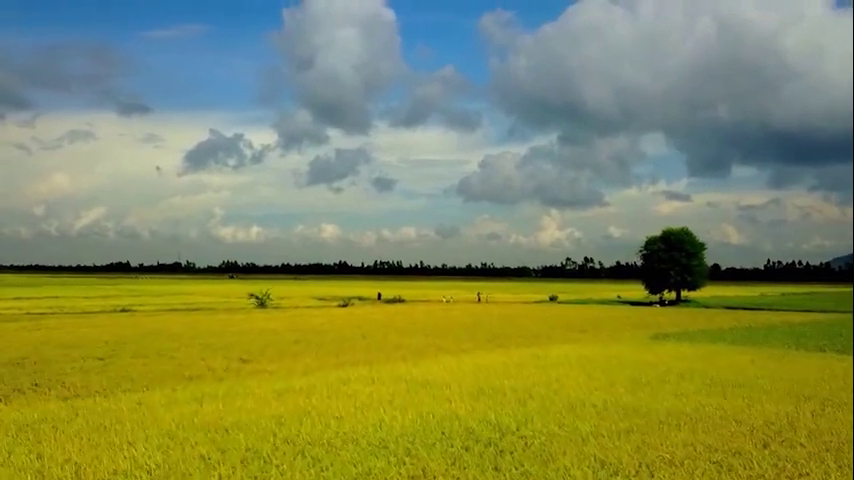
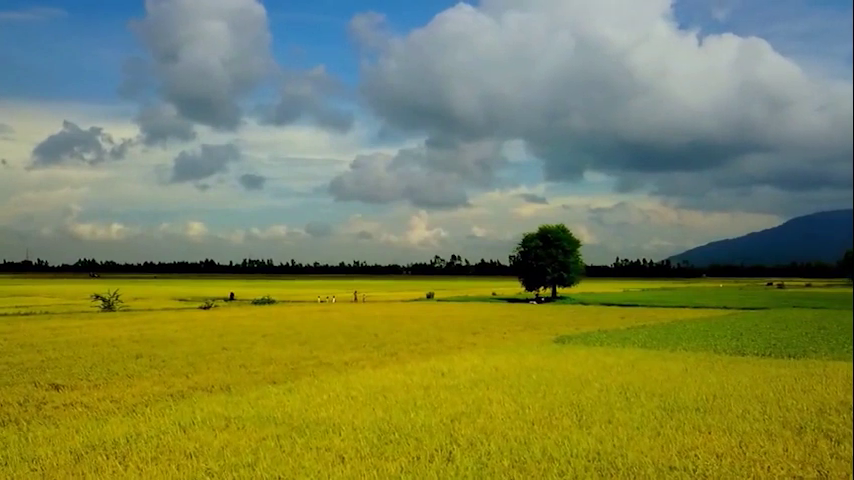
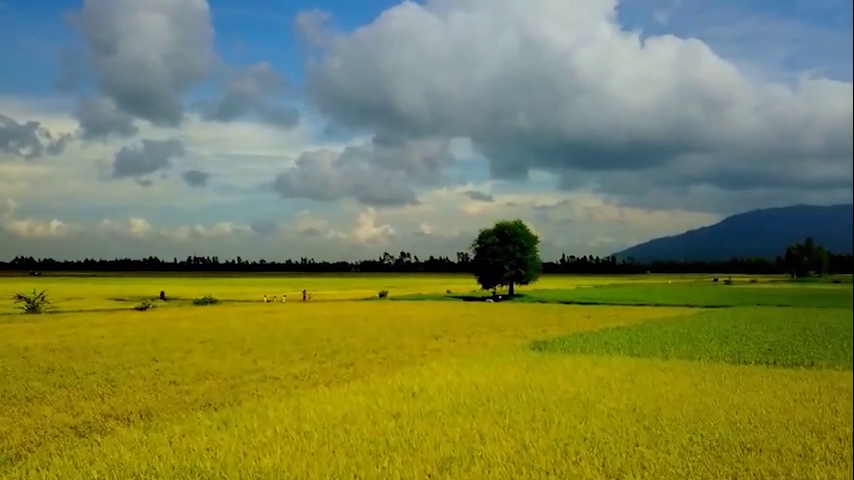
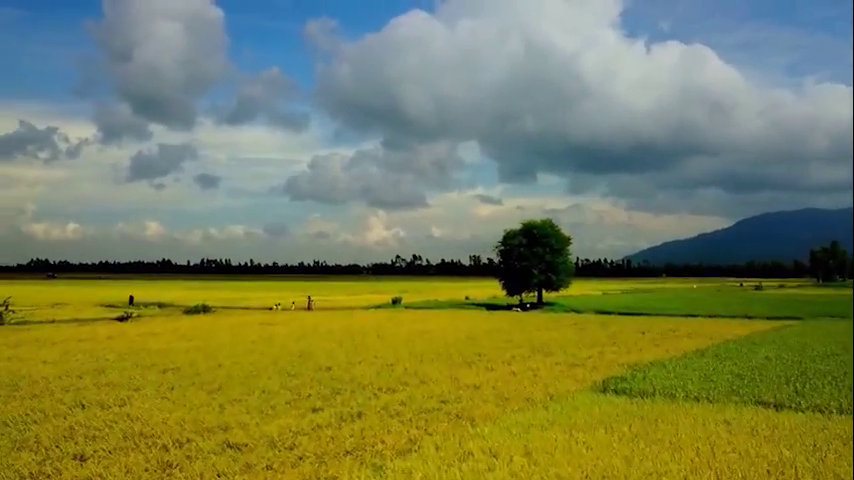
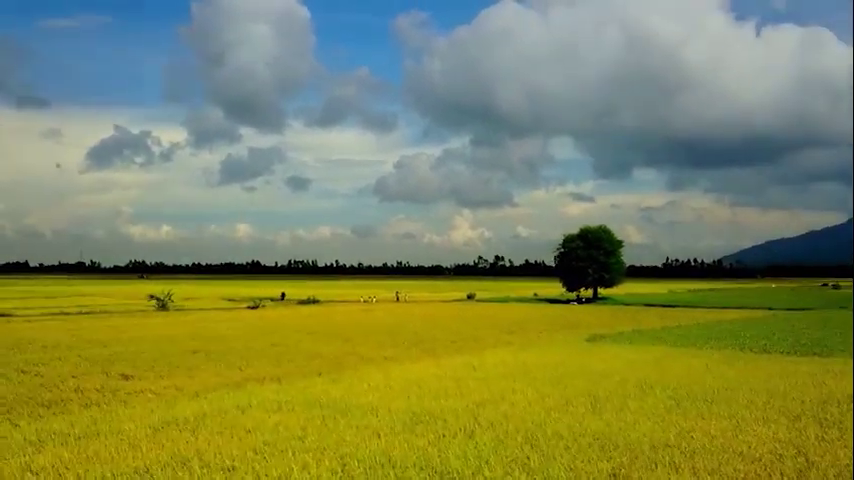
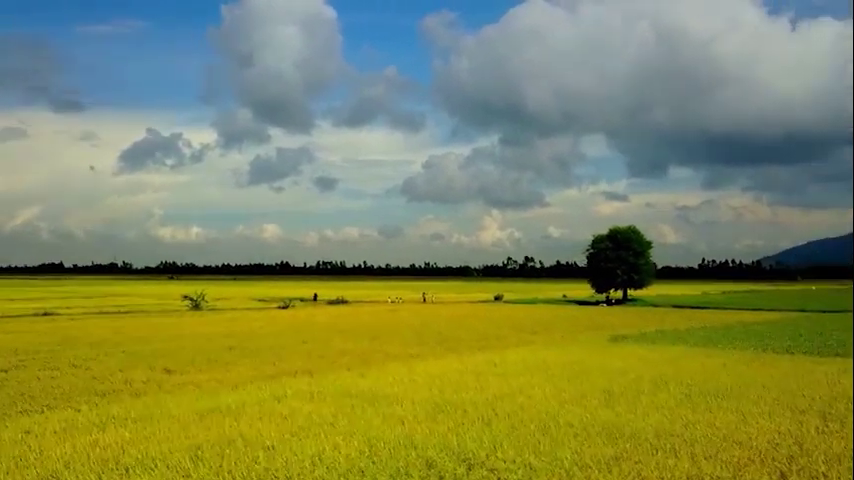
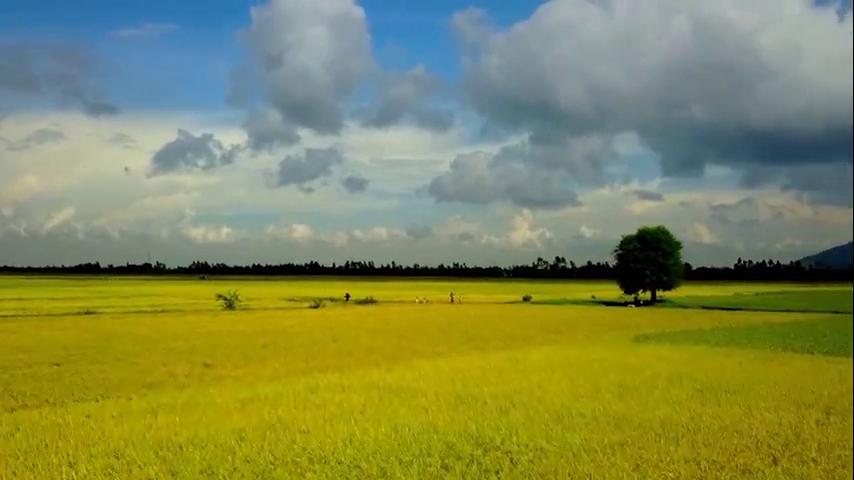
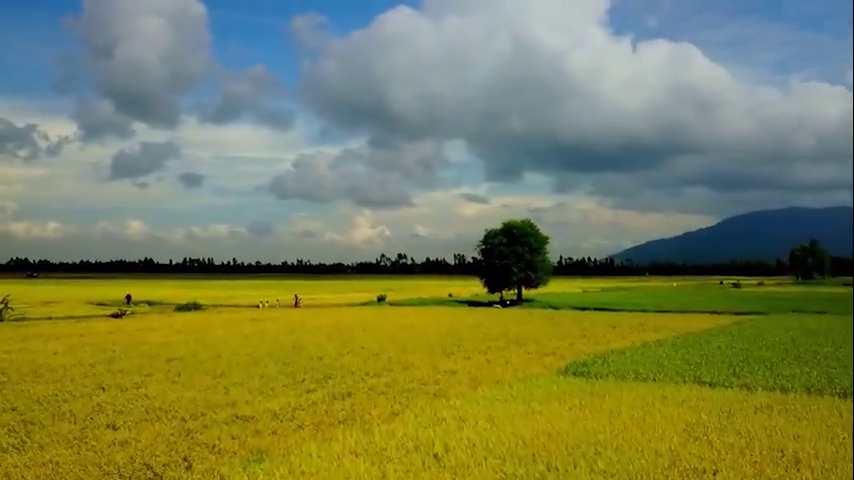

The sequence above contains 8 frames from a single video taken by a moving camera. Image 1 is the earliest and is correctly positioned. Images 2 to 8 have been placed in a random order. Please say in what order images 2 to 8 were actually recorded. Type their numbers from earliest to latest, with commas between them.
7, 6, 5, 2, 3, 8, 4
